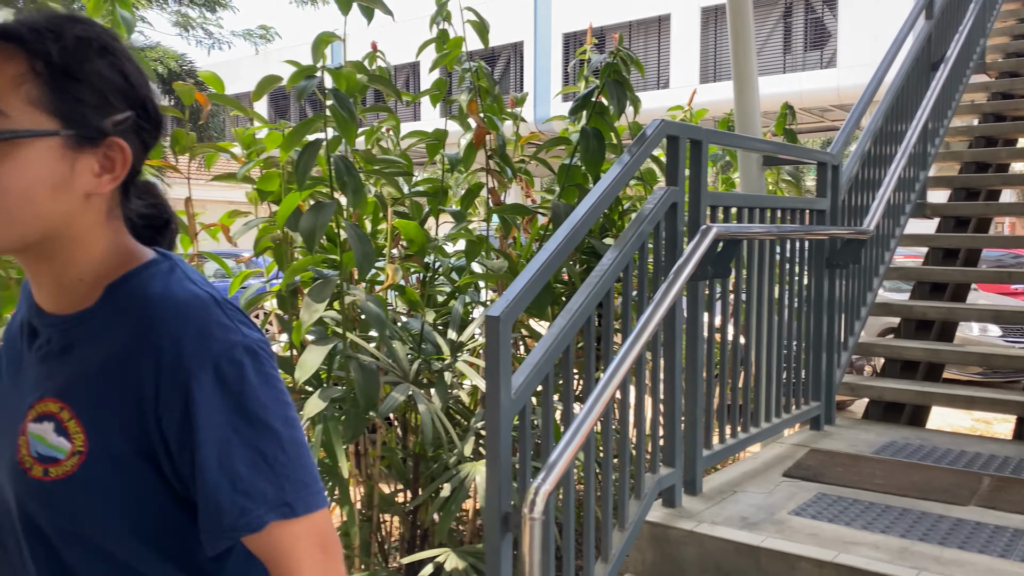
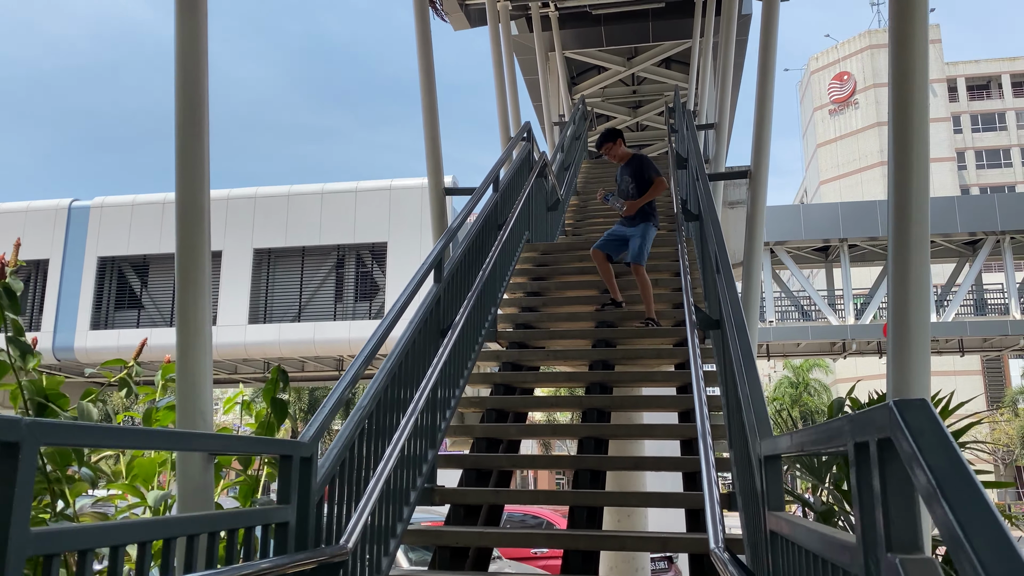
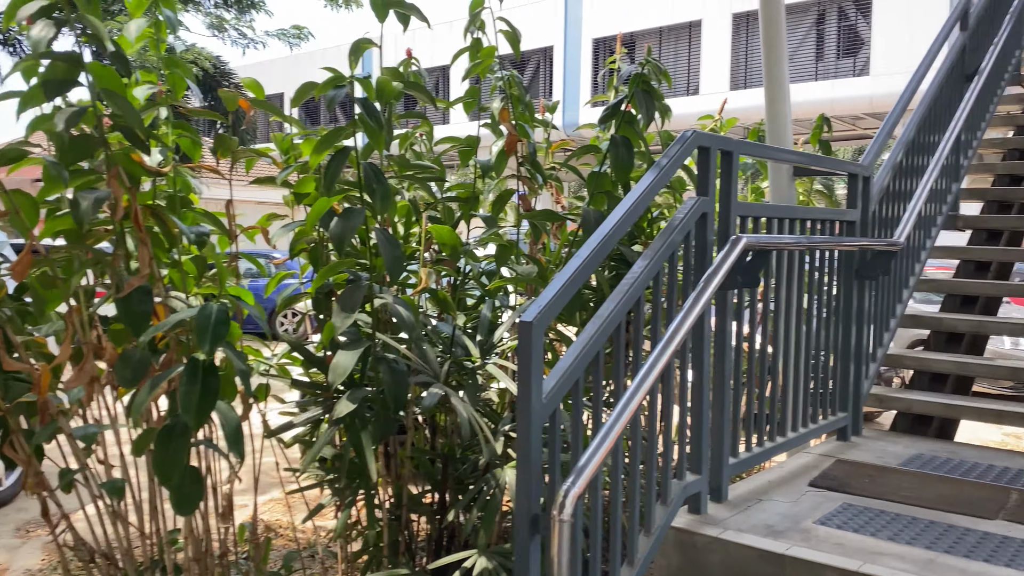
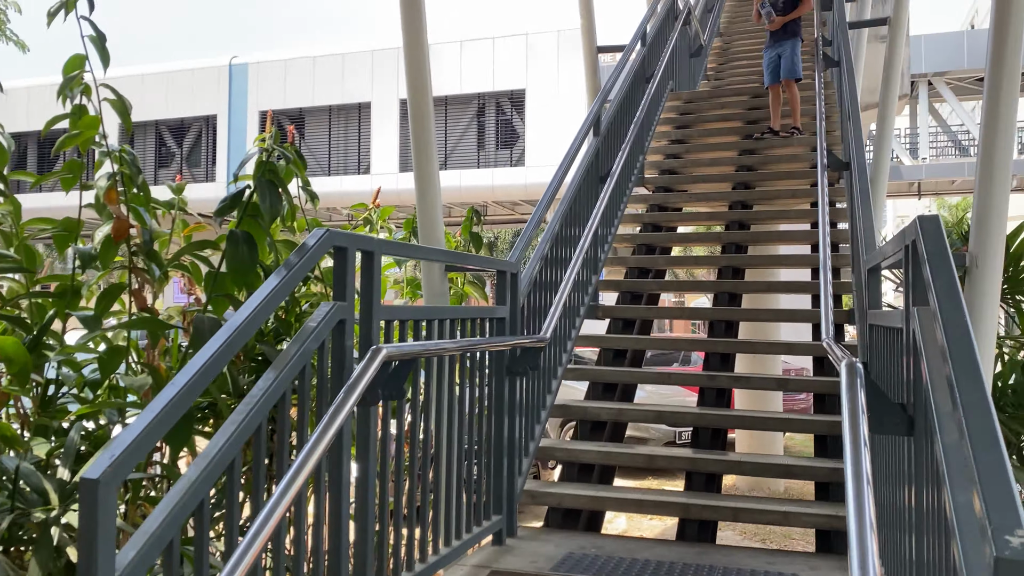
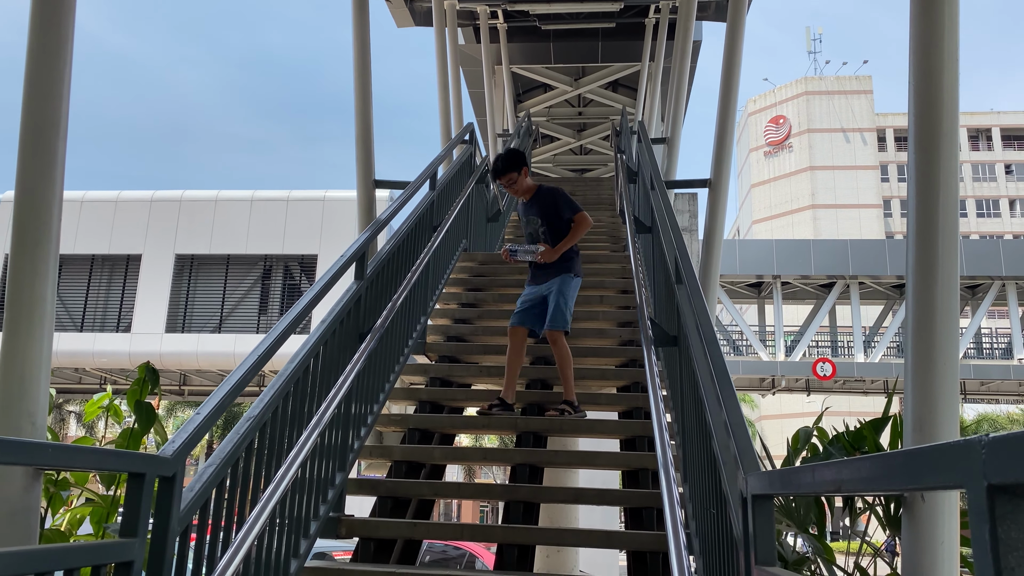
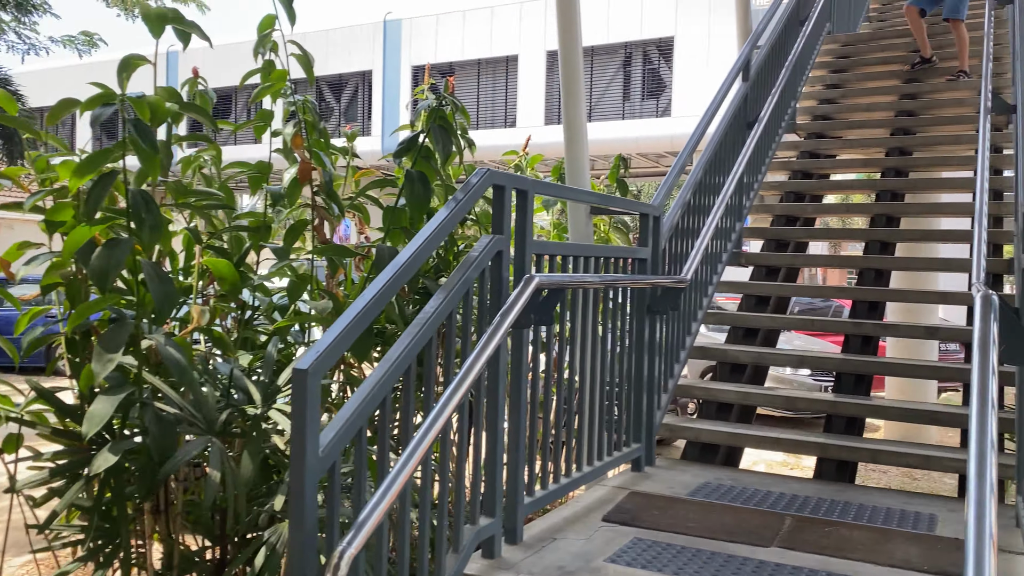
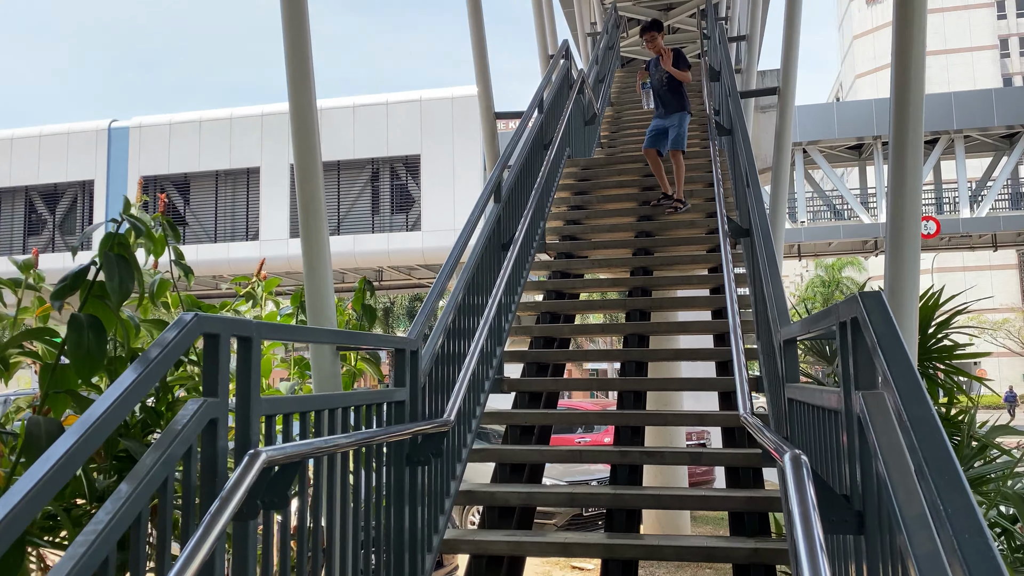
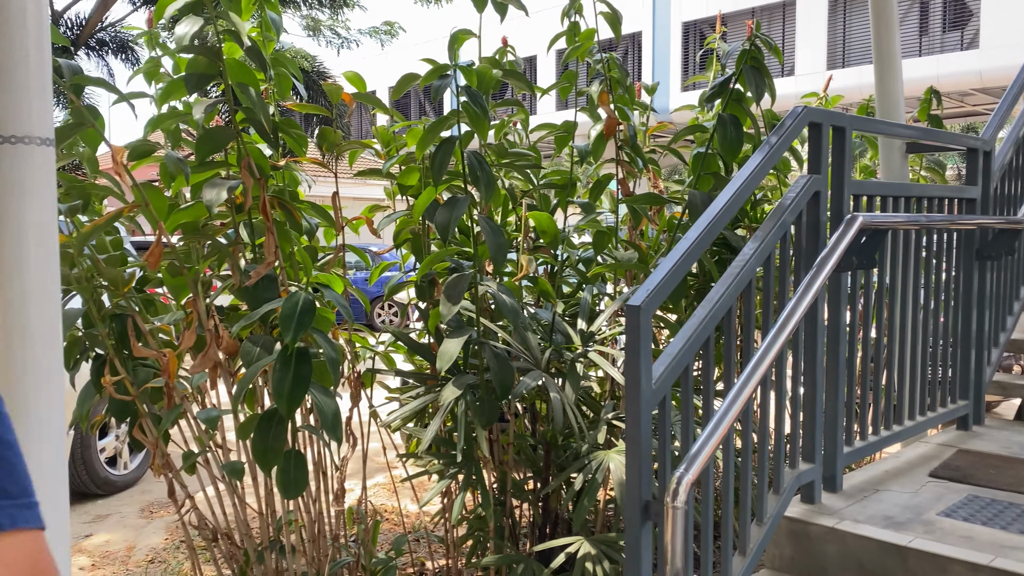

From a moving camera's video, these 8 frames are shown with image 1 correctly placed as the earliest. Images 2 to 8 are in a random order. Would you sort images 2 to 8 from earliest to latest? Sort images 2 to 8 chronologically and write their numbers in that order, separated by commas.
8, 3, 6, 4, 7, 2, 5
